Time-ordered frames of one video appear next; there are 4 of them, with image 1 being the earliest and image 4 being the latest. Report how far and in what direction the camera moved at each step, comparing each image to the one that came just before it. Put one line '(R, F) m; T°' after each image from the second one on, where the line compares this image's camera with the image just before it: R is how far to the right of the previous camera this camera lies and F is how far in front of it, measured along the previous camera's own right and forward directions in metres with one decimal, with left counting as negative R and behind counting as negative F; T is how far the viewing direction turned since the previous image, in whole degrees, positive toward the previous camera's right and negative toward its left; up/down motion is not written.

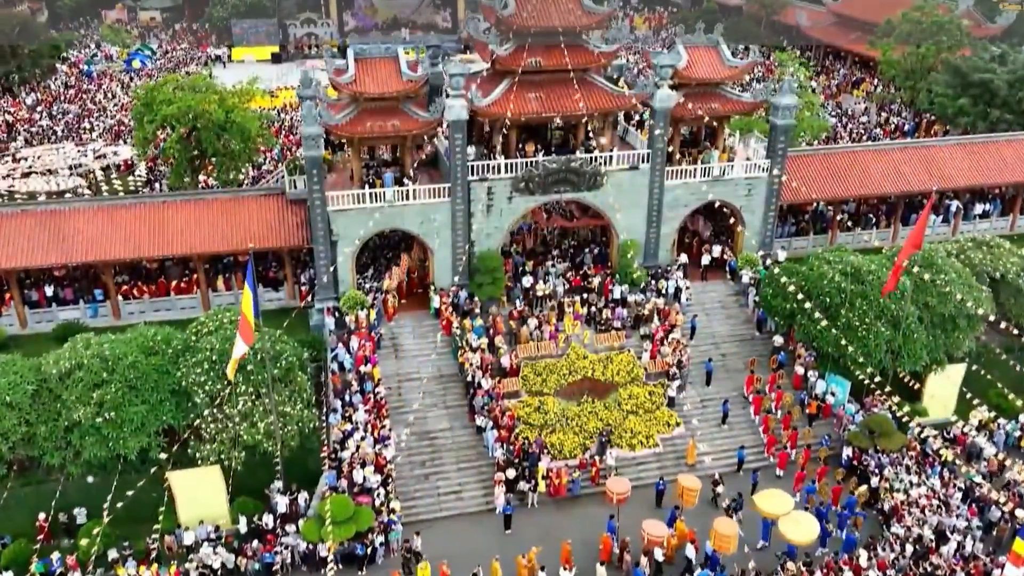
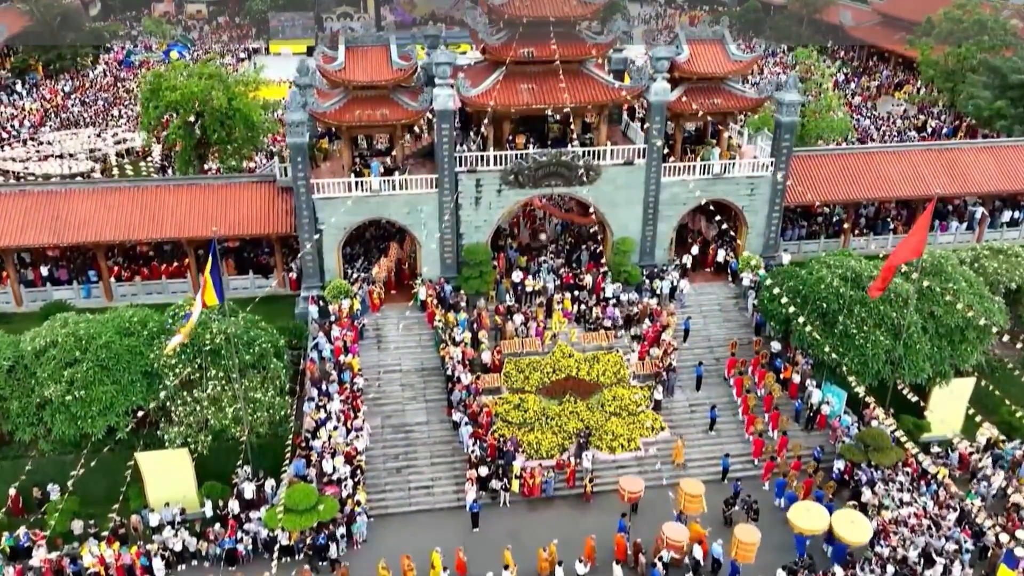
(+2.4, +0.6) m; -4°
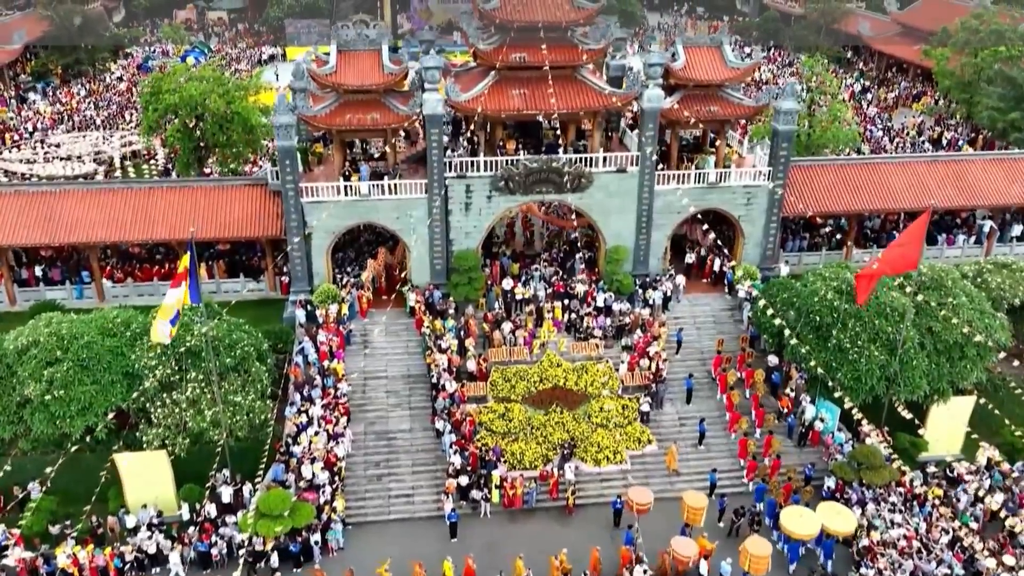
(+1.3, +0.4) m; -2°
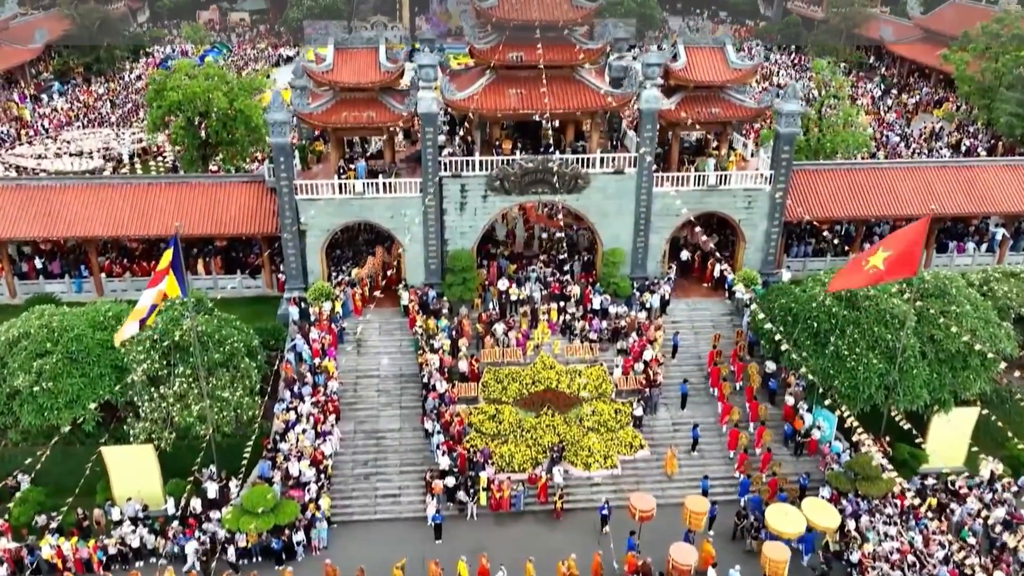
(+1.1, +0.3) m; -2°
